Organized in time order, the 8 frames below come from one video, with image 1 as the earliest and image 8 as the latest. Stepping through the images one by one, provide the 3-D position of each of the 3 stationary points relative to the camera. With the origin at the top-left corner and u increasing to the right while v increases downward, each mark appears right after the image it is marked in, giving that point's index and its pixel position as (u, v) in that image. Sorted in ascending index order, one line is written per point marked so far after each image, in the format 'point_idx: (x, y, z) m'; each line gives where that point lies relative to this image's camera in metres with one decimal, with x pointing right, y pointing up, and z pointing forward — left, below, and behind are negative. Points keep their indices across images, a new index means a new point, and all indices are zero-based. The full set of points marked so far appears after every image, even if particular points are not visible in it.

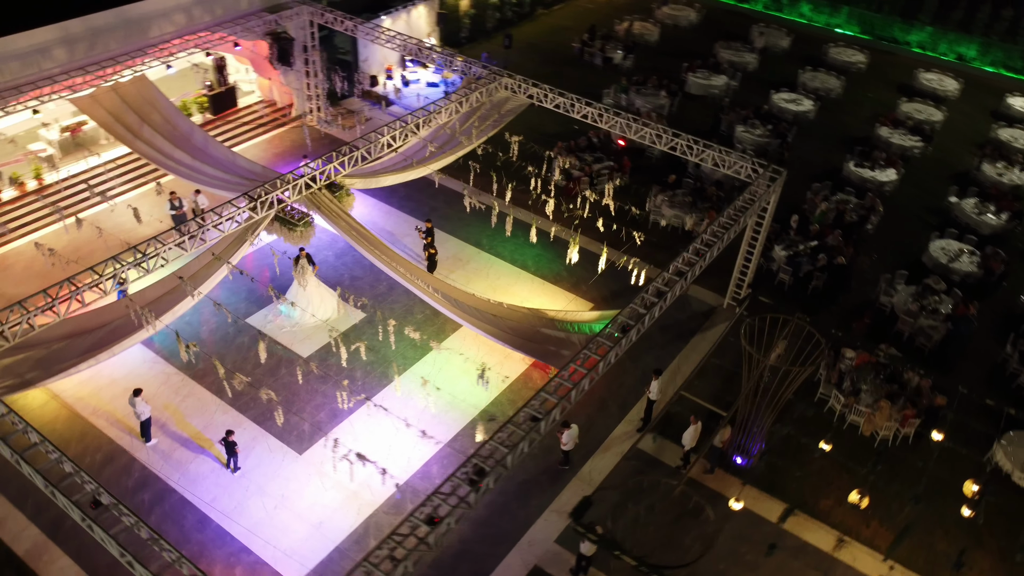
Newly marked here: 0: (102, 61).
0: (-6.6, +3.6, +12.9) m
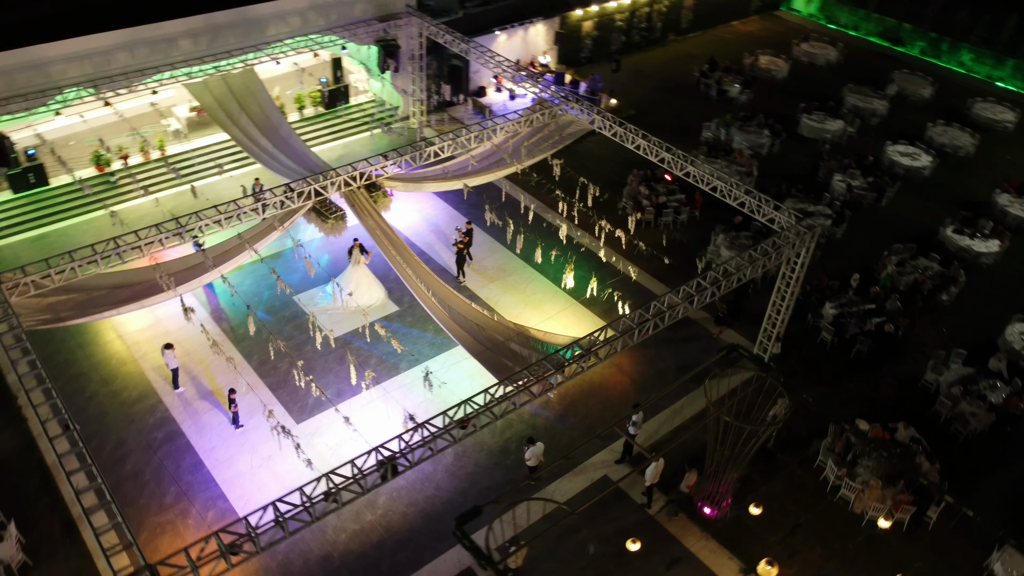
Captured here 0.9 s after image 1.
0: (-5.3, +4.2, +14.7) m
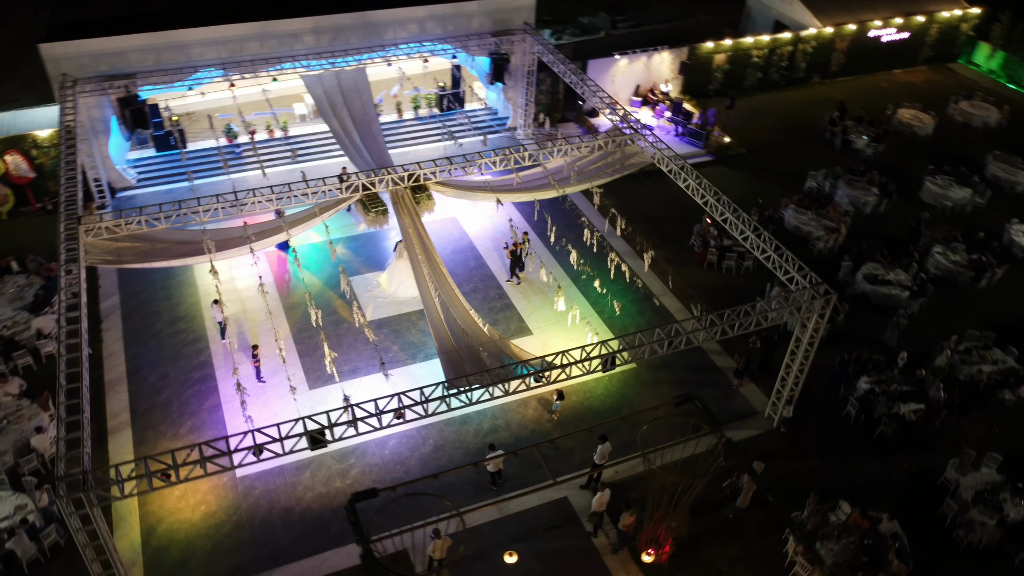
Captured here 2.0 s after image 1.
0: (-3.5, +4.7, +16.3) m
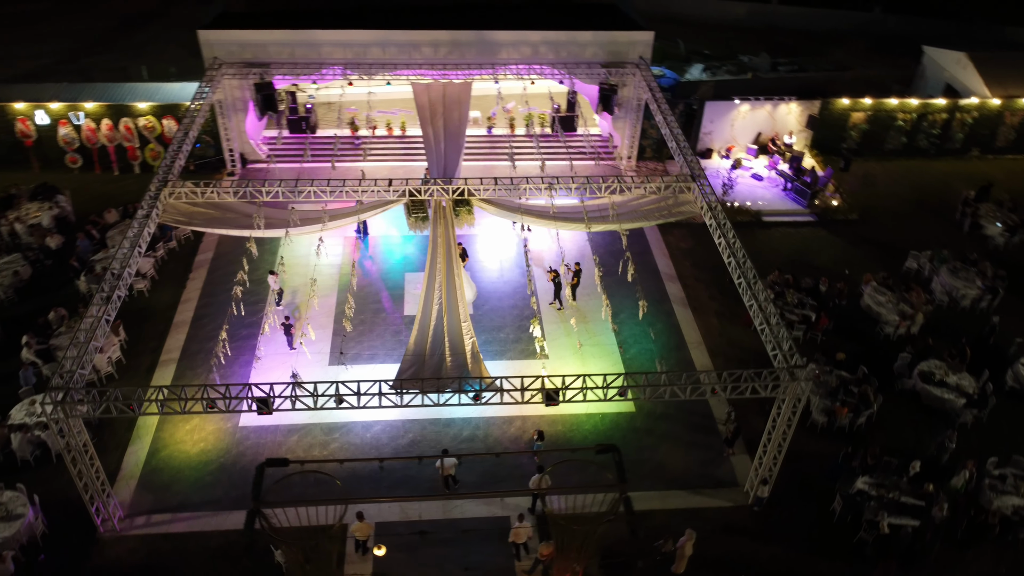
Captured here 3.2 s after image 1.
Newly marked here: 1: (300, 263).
0: (-1.4, +4.8, +17.6) m
1: (-4.1, +0.5, +15.9) m
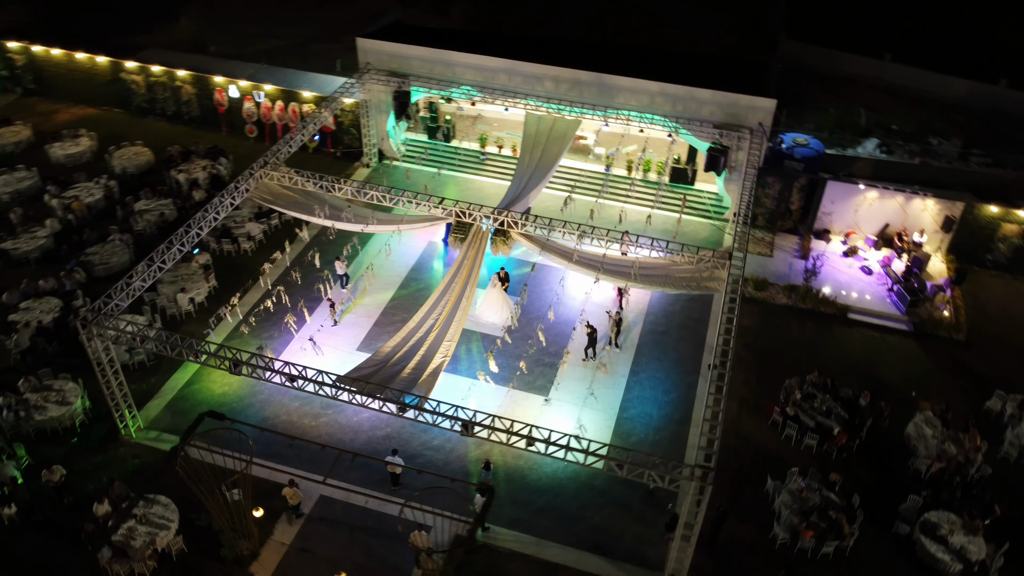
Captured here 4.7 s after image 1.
0: (+1.2, +4.2, +18.3) m
1: (-2.9, +0.7, +17.7) m
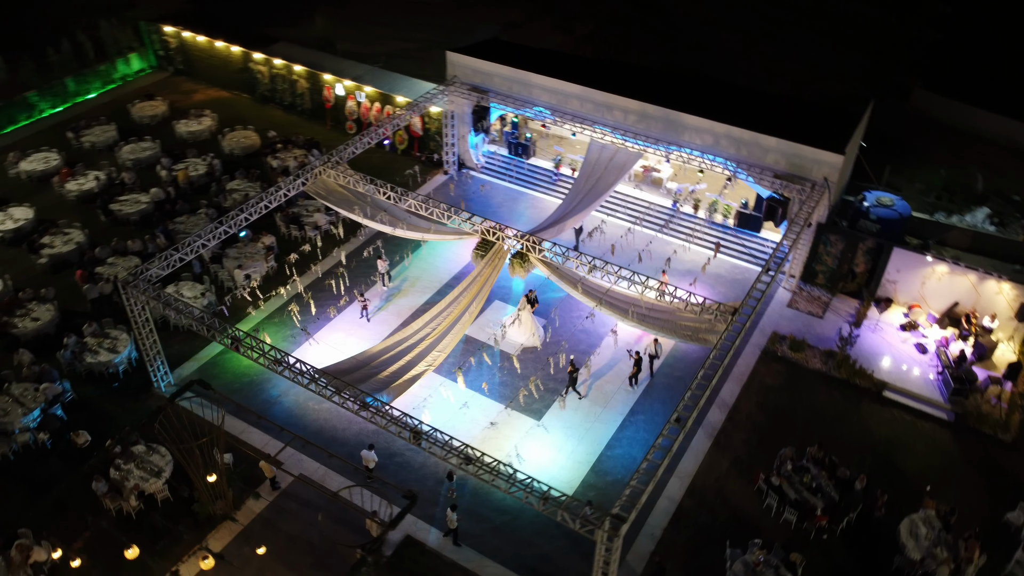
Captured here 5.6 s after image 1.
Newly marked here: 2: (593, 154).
0: (+2.7, +3.5, +18.4) m
1: (-1.9, +0.6, +18.5) m
2: (+1.9, +3.0, +18.7) m
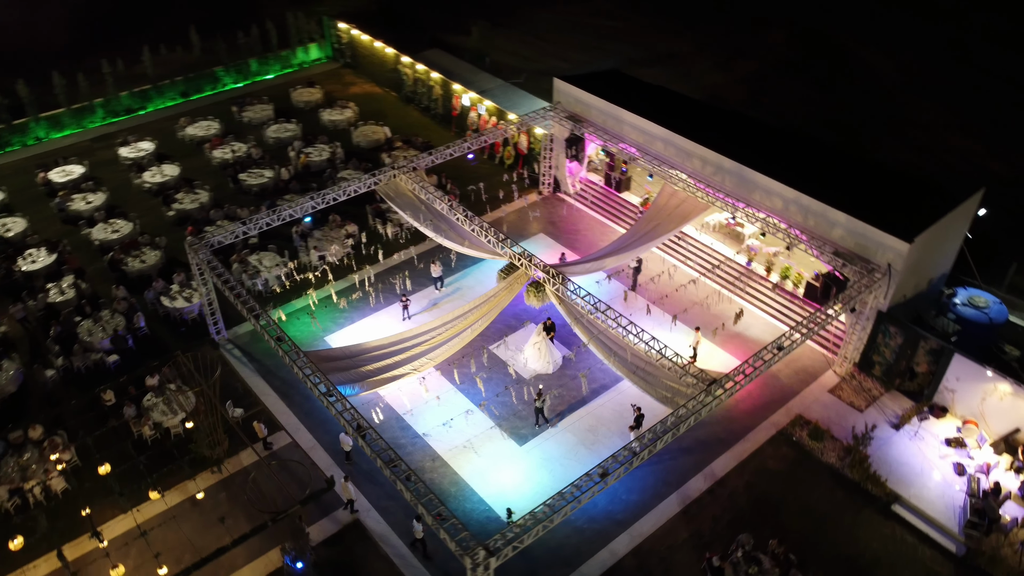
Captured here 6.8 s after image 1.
0: (+4.2, +2.3, +18.0) m
1: (-0.6, +0.4, +19.4) m
2: (+3.5, +2.0, +18.5) m
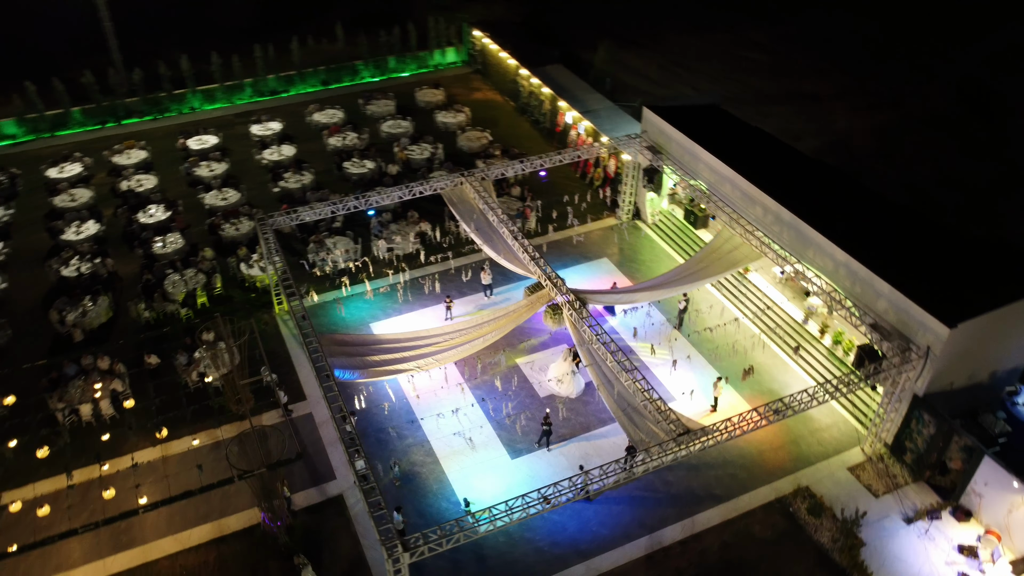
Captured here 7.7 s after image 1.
0: (+5.3, +1.2, +17.5) m
1: (+0.6, 0.0, +19.9) m
2: (+4.6, +1.0, +18.1) m
